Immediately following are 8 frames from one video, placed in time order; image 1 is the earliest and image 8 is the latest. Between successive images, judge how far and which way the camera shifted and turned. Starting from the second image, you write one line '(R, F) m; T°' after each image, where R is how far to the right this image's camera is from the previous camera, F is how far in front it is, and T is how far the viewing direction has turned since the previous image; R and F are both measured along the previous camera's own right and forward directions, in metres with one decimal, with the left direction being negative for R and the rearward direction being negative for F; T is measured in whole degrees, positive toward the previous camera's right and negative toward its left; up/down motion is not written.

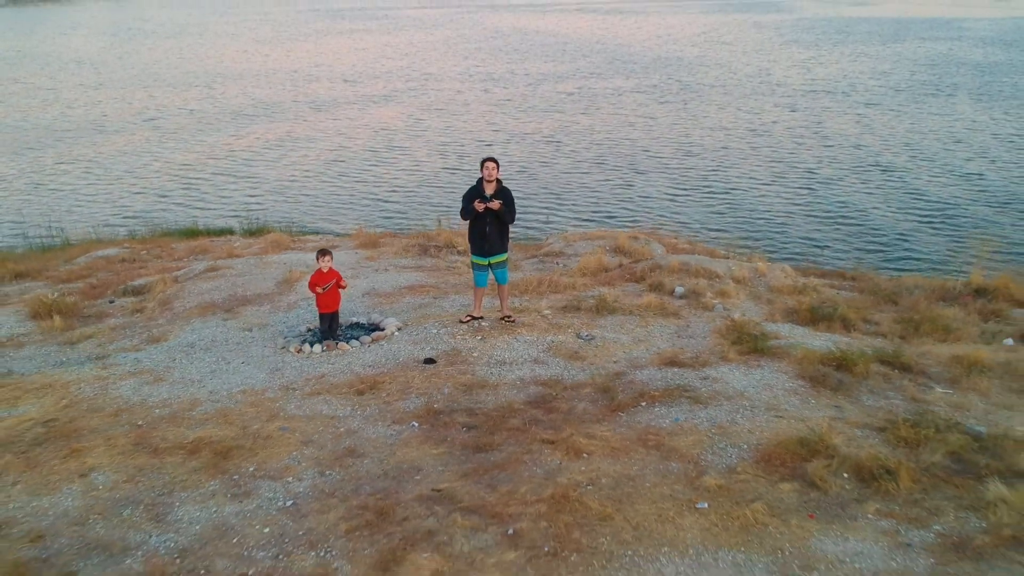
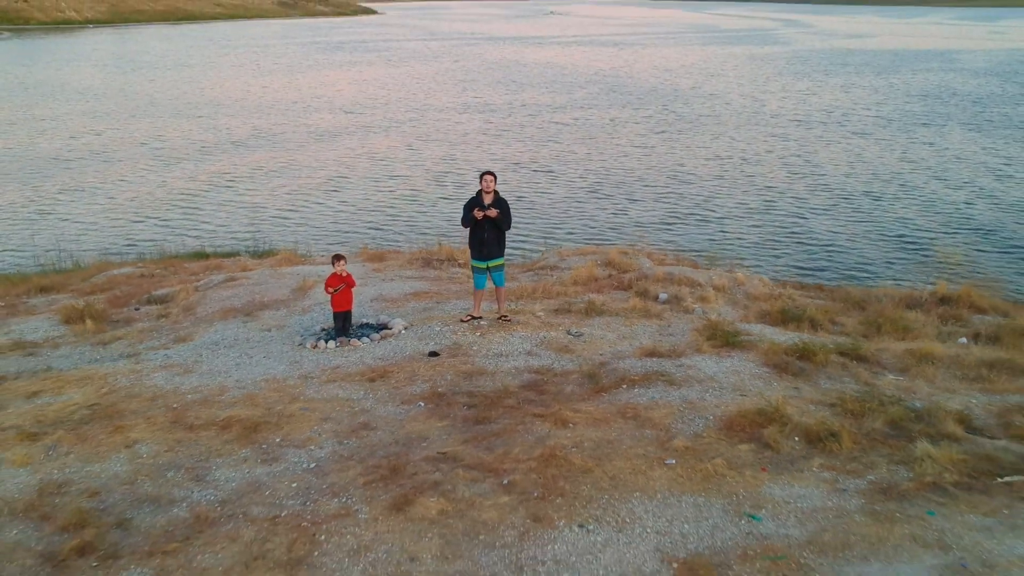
(0.0, -0.6) m; 0°
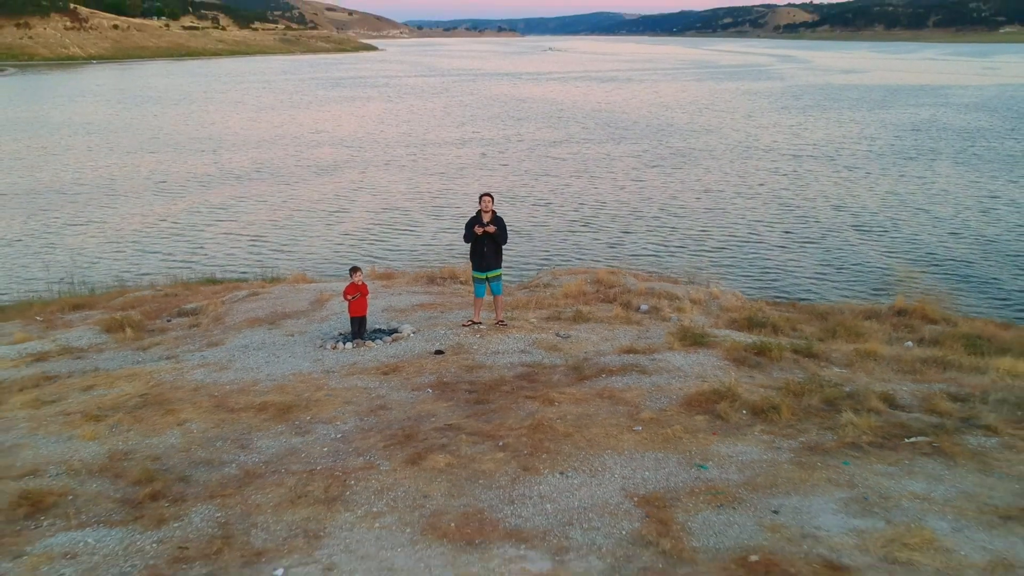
(0.0, -0.8) m; 0°
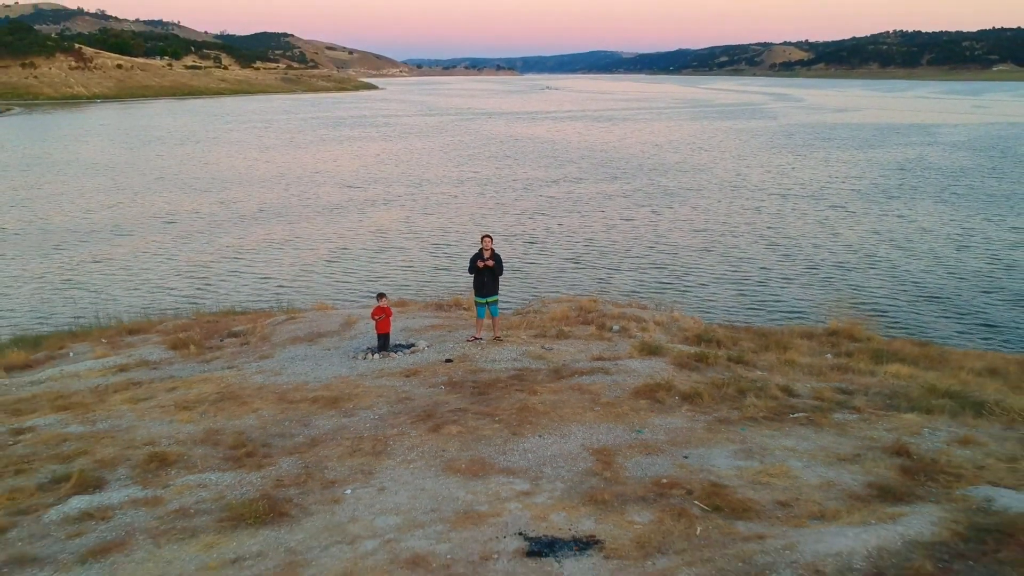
(0.0, -1.8) m; 0°
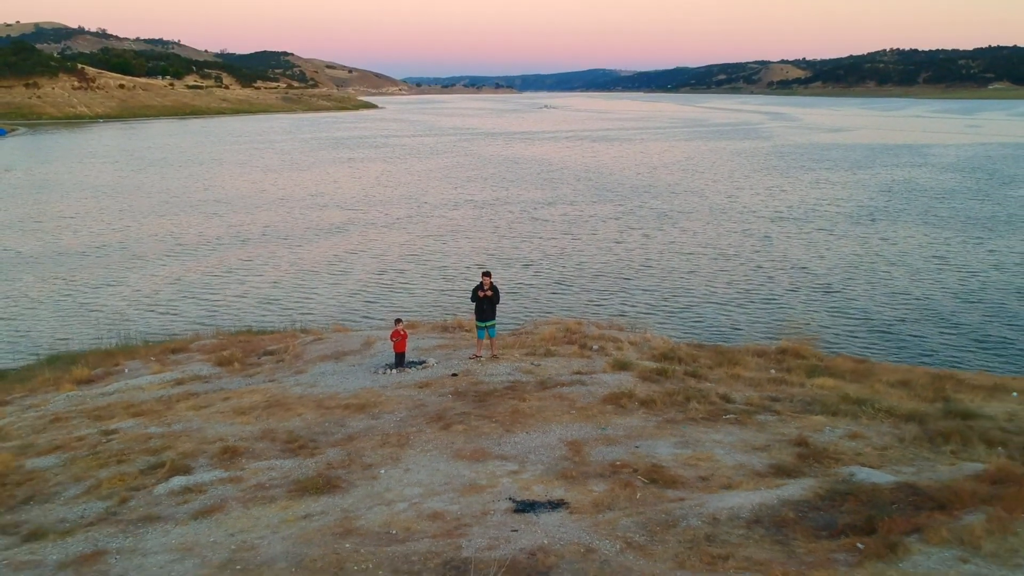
(0.0, -1.8) m; 0°
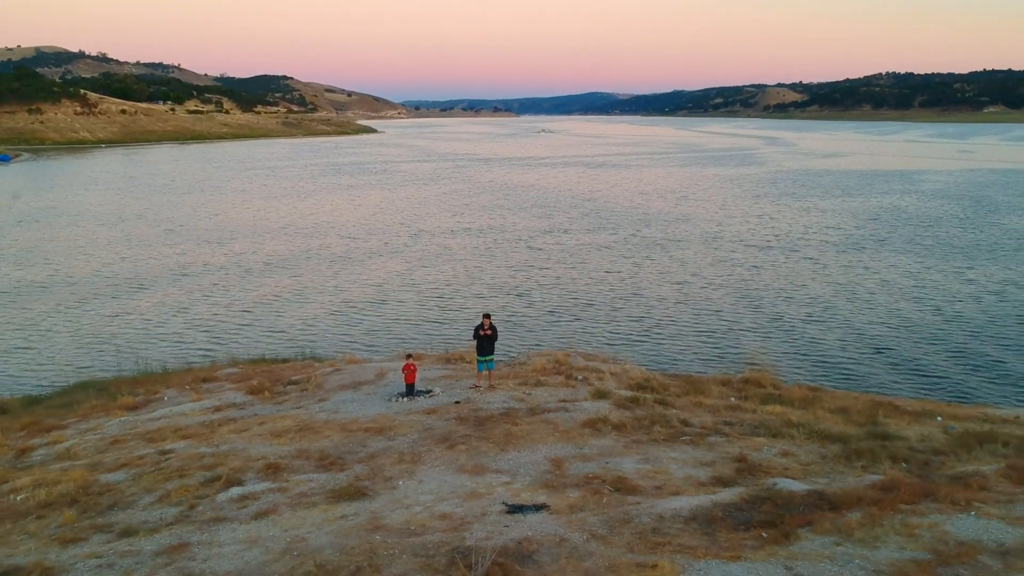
(0.0, -1.7) m; 0°
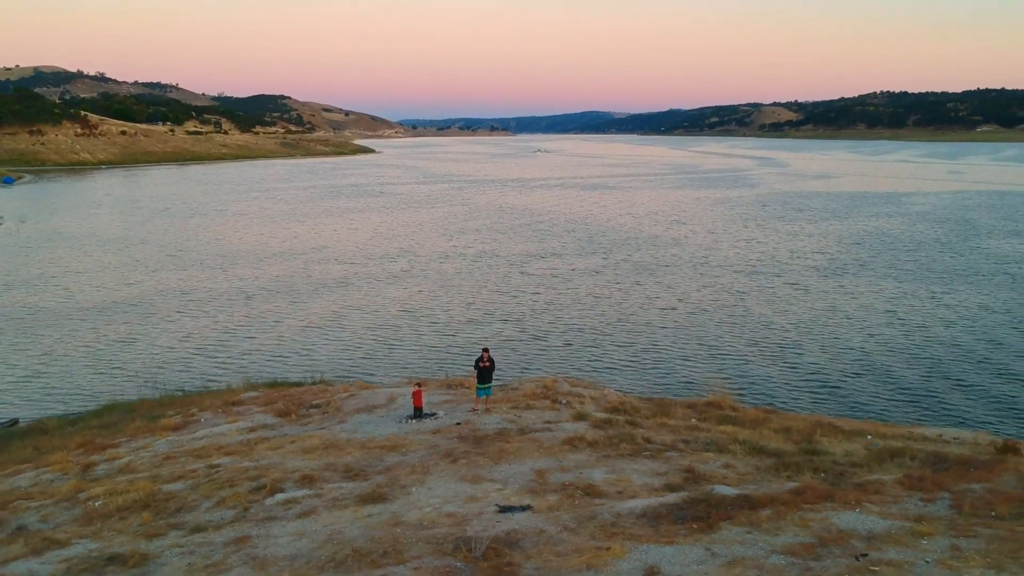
(+0.1, -2.1) m; 0°
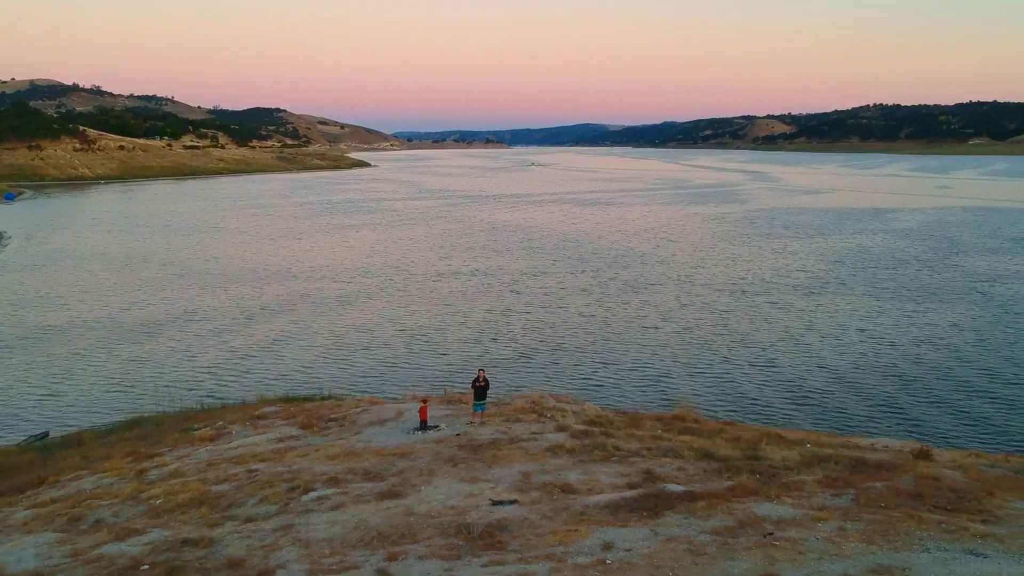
(+0.1, -2.4) m; 0°
